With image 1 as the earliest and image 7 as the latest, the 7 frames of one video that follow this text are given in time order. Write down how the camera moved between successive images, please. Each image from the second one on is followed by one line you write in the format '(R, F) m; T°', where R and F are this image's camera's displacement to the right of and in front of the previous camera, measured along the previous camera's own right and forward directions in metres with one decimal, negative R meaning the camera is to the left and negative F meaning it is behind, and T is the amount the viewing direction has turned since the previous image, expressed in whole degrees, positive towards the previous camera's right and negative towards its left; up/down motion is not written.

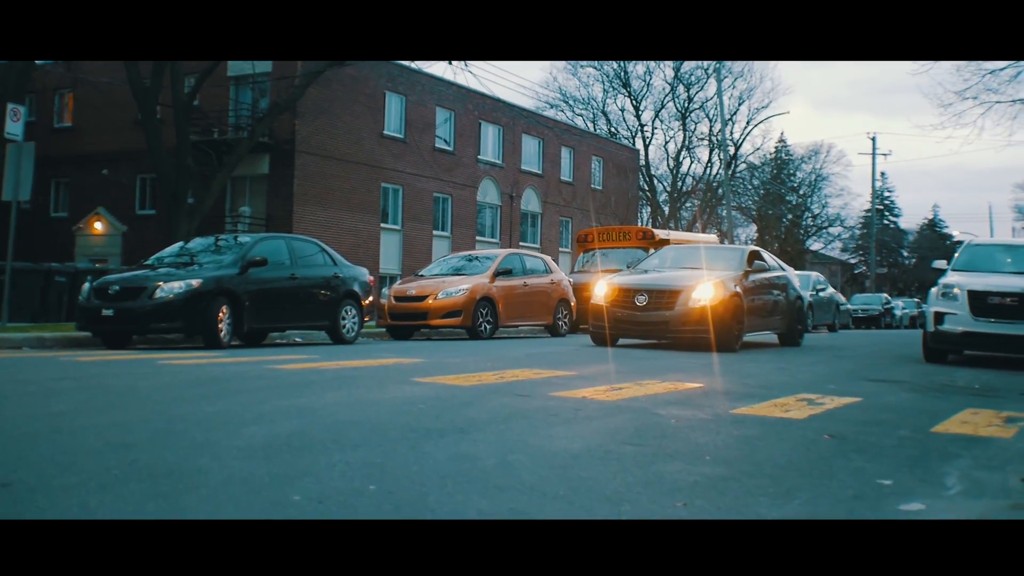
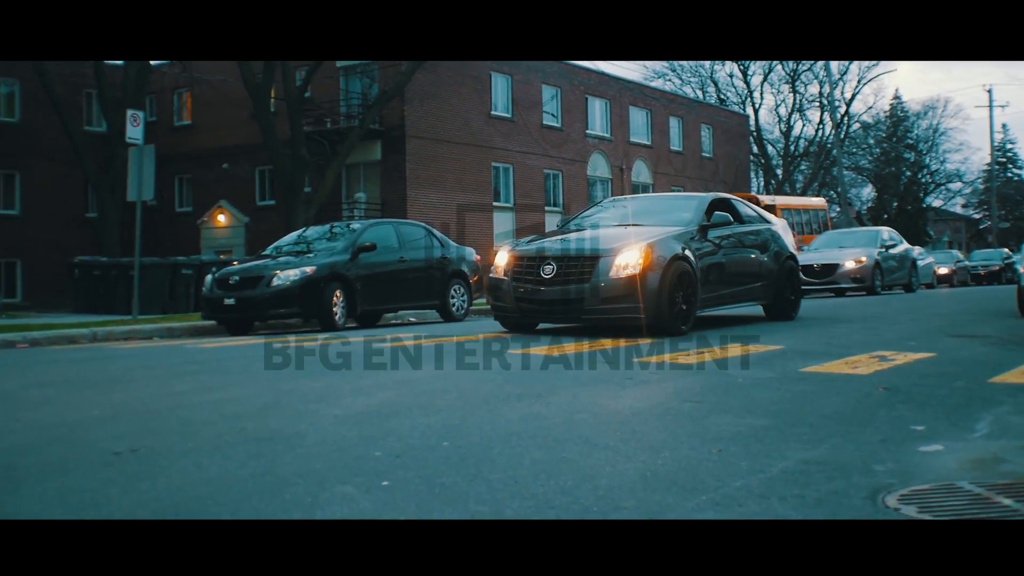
(+0.2, -0.6) m; -5°
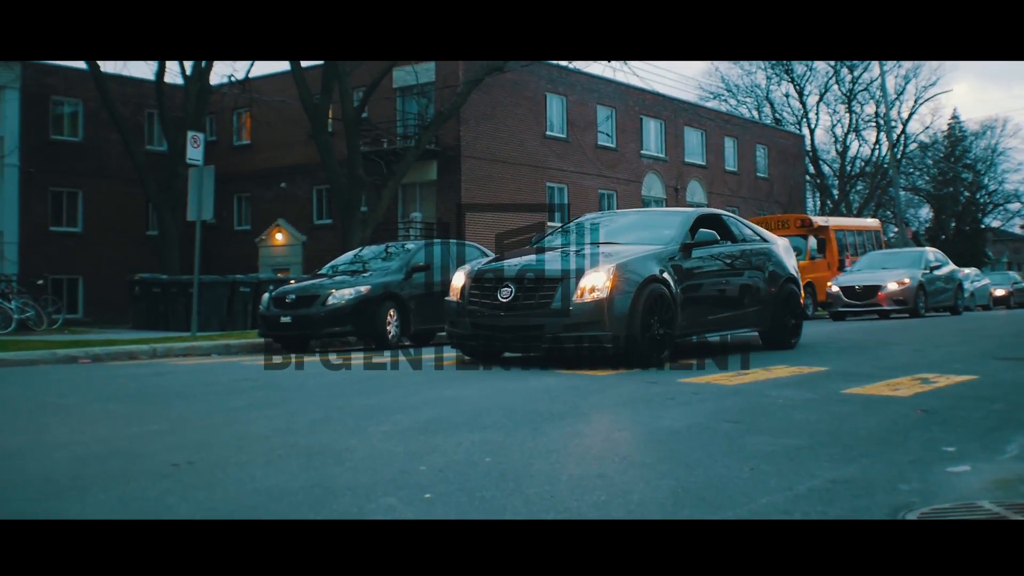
(0.0, -0.2) m; -2°
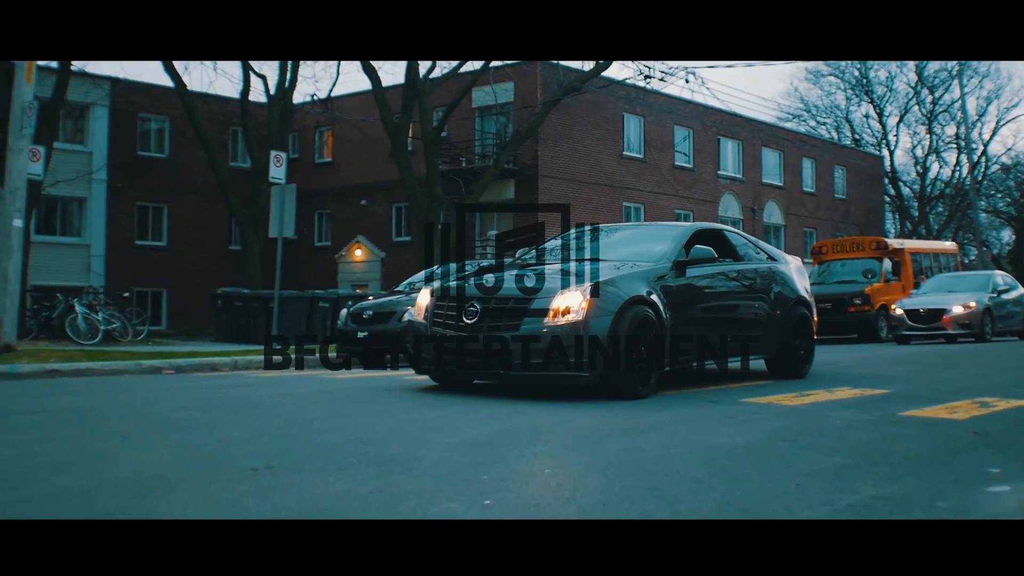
(+0.1, -0.3) m; -3°
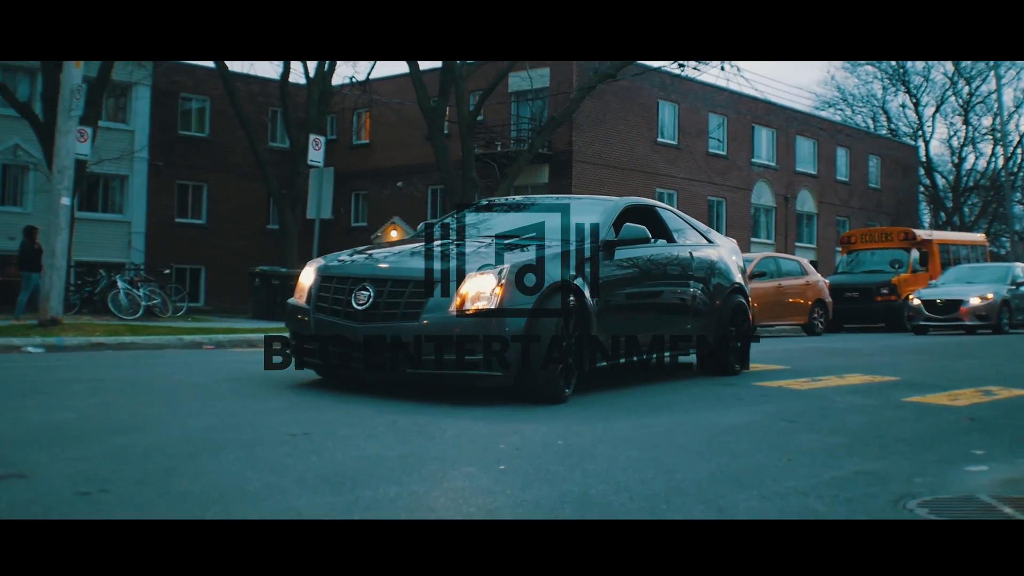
(+0.1, -0.5) m; -1°
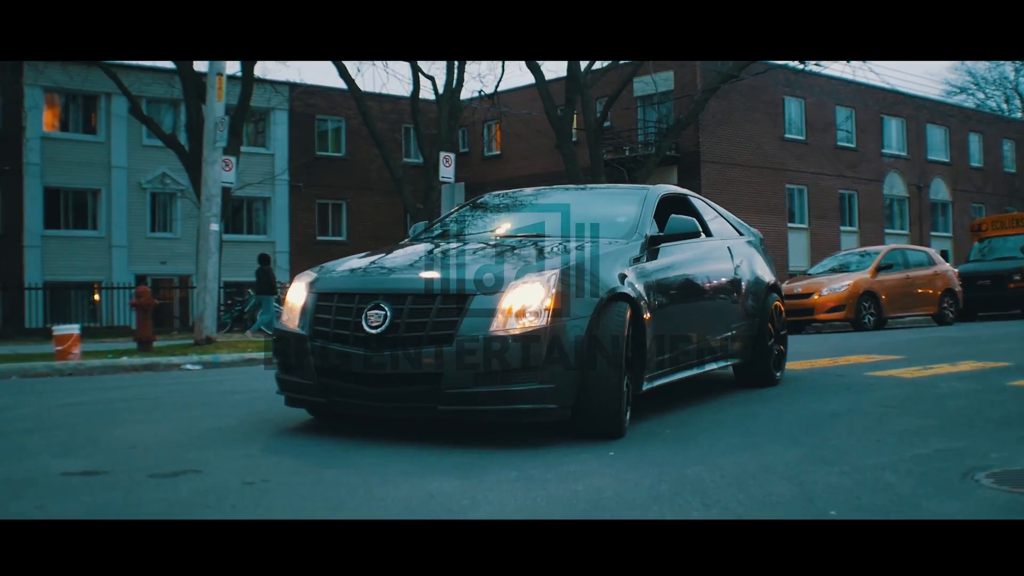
(+0.1, -0.6) m; -5°
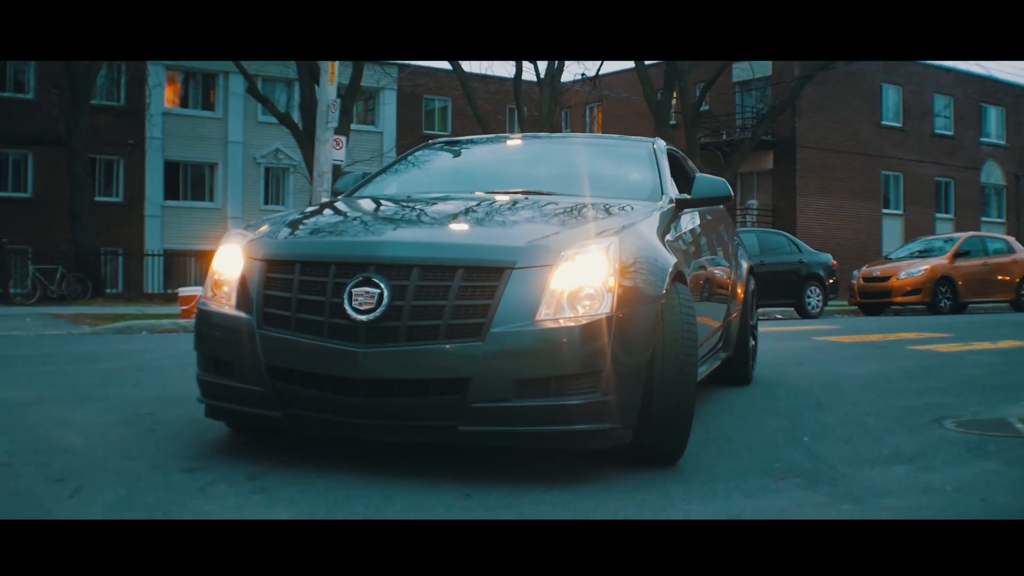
(+0.2, -1.2) m; -4°
